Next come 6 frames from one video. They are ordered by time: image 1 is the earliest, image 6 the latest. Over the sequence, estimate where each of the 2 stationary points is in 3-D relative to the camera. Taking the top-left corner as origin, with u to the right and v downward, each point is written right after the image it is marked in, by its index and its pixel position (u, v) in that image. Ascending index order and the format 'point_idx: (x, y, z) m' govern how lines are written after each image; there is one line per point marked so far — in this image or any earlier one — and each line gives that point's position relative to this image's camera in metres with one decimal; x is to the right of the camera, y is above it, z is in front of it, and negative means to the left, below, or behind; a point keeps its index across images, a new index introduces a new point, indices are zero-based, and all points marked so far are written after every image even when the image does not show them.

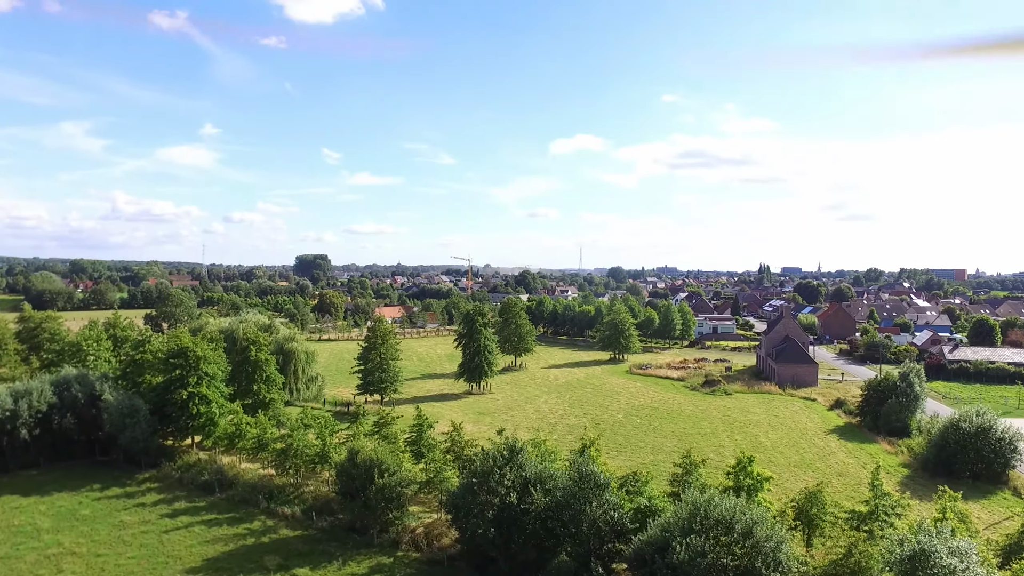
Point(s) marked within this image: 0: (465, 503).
0: (-1.2, -5.4, +19.2) m
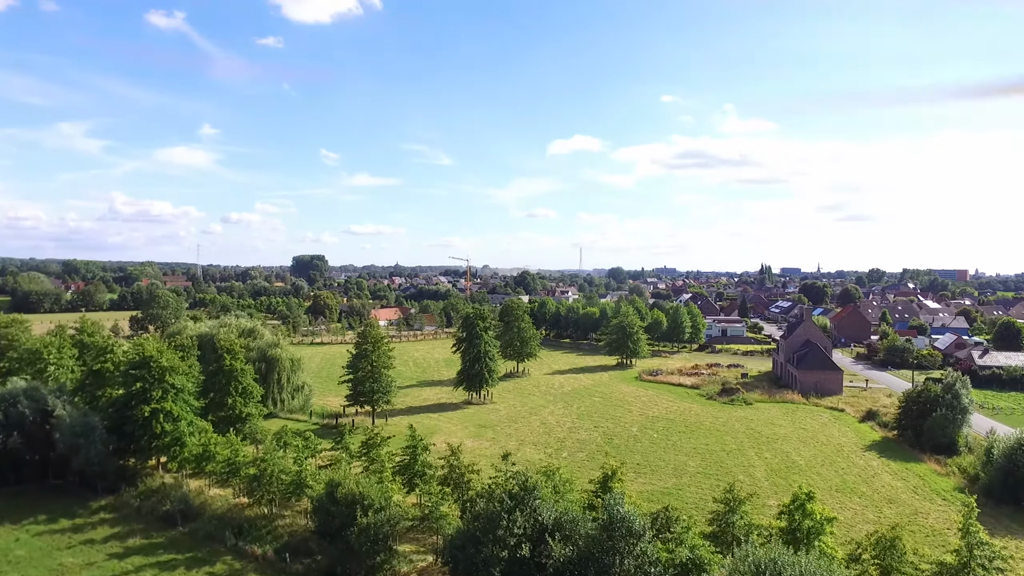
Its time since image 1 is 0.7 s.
0: (-0.9, -5.4, +15.7) m
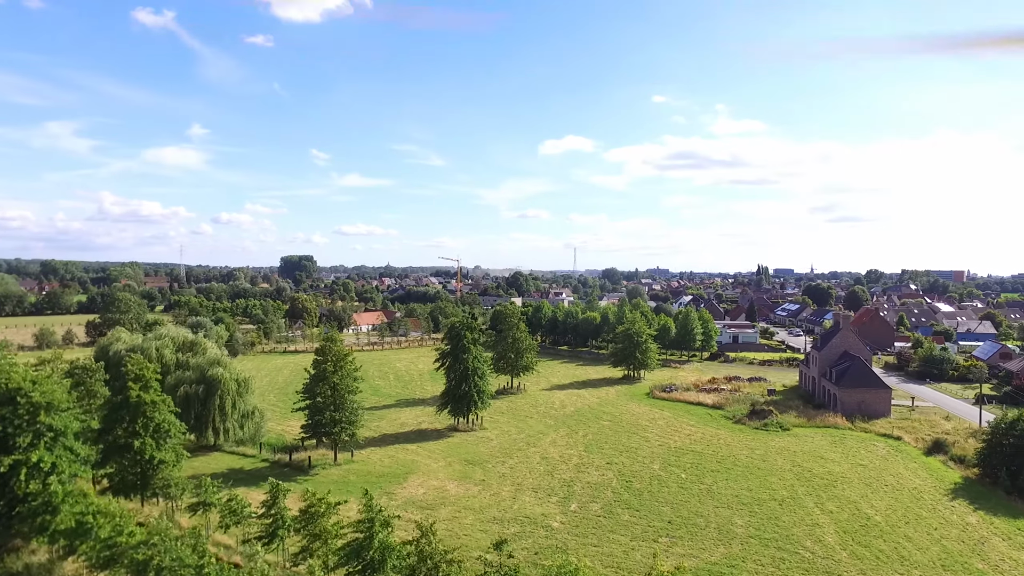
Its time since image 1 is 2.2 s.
0: (-0.9, -5.6, +8.8) m
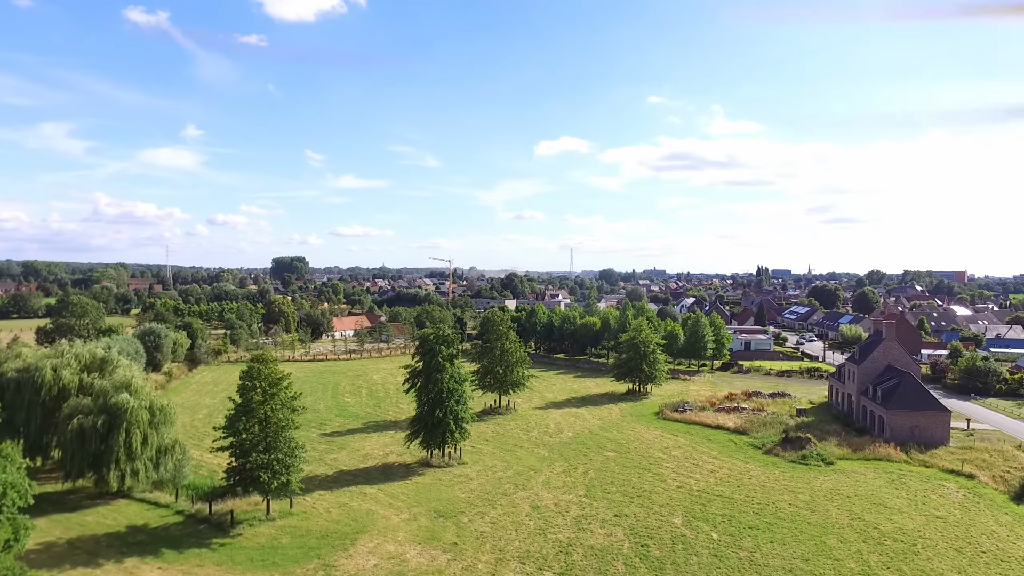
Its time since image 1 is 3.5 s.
0: (-1.4, -5.7, +2.2) m
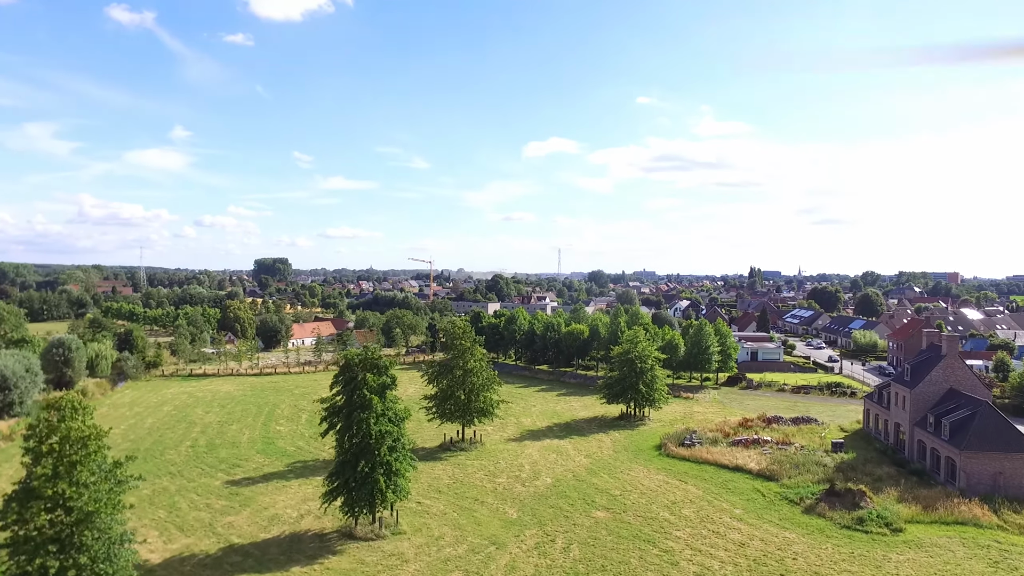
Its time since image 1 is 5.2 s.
0: (-2.3, -5.8, -6.0) m
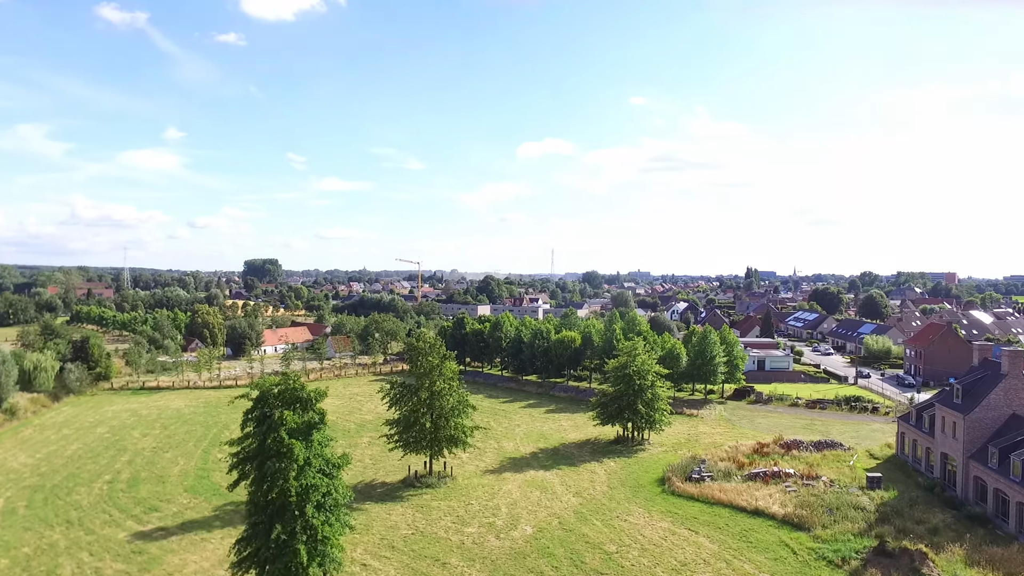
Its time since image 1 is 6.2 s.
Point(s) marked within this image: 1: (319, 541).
0: (-2.9, -6.0, -11.2) m
1: (-4.3, -5.5, +17.2) m
